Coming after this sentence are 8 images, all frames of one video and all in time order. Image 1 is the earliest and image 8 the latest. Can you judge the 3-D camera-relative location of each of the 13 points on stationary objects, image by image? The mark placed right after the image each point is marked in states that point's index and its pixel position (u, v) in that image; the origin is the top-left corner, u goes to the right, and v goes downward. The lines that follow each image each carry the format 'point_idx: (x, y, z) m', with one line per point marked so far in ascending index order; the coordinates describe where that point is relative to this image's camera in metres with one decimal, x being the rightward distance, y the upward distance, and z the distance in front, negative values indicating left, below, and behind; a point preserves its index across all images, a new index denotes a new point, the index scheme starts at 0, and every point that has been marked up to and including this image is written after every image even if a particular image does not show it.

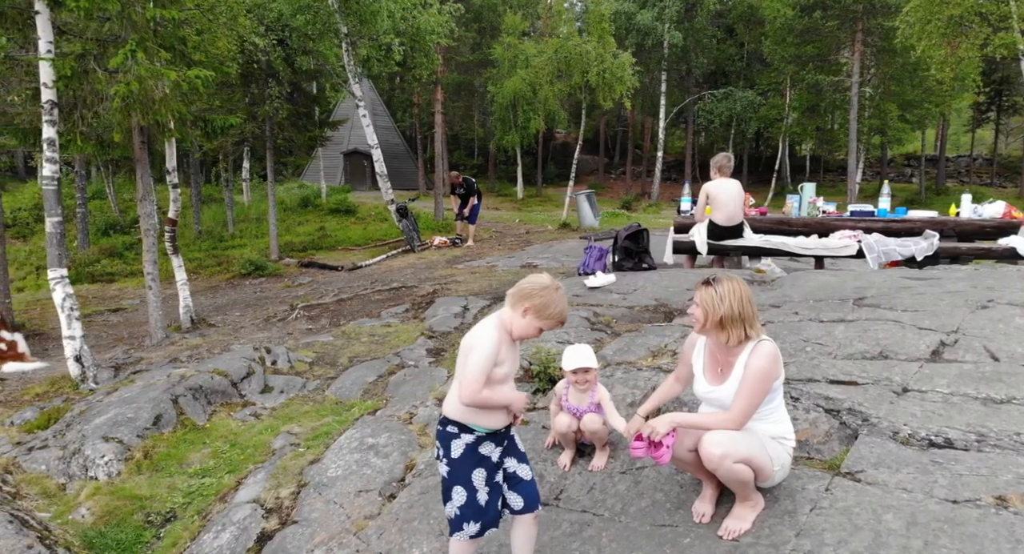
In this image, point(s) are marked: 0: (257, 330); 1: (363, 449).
0: (-3.5, -0.7, +9.6) m
1: (-1.0, -1.1, +4.7) m
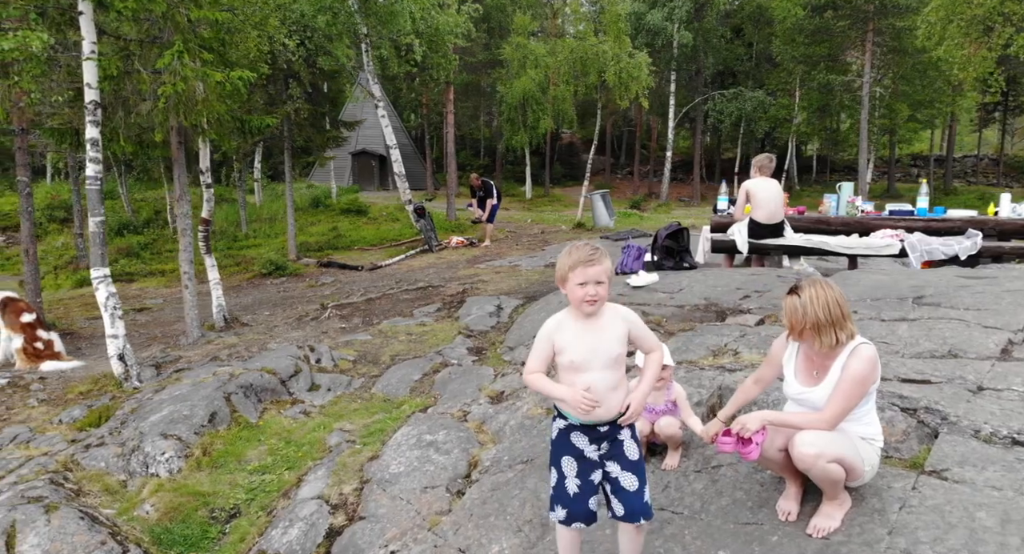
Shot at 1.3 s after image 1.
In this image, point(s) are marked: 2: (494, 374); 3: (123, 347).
0: (-3.0, -0.7, +9.7) m
1: (-0.6, -1.1, +4.7) m
2: (-0.1, -0.8, +5.9) m
3: (-4.1, -0.7, +7.4) m
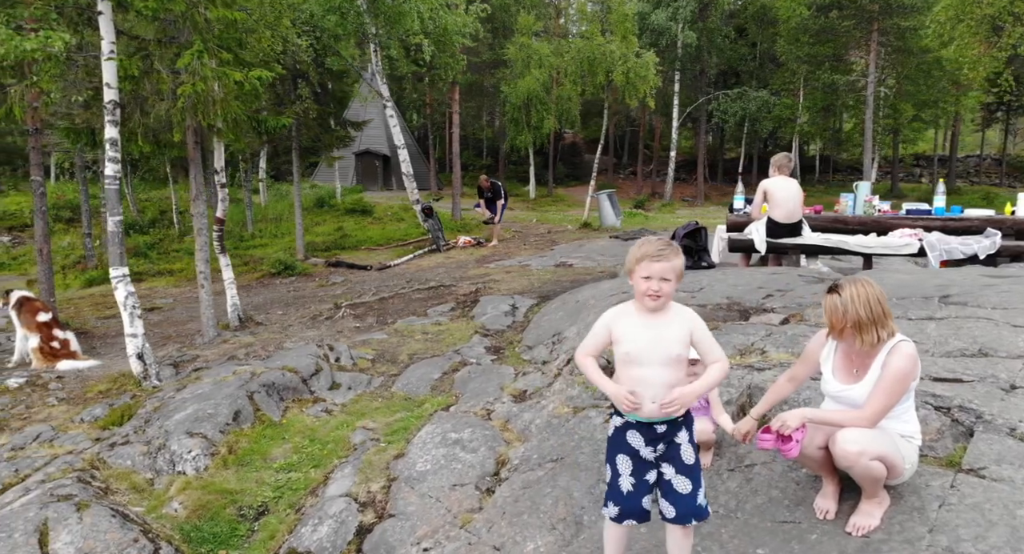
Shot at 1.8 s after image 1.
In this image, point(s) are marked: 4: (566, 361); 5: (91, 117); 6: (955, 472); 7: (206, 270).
0: (-2.8, -0.7, +9.7) m
1: (-0.4, -1.1, +4.7) m
2: (0.0, -0.8, +5.9) m
3: (-3.9, -0.7, +7.5) m
4: (+0.4, -0.7, +5.5) m
5: (-5.4, +2.1, +9.0) m
6: (+2.0, -0.9, +3.2) m
7: (-4.1, +0.1, +9.4) m
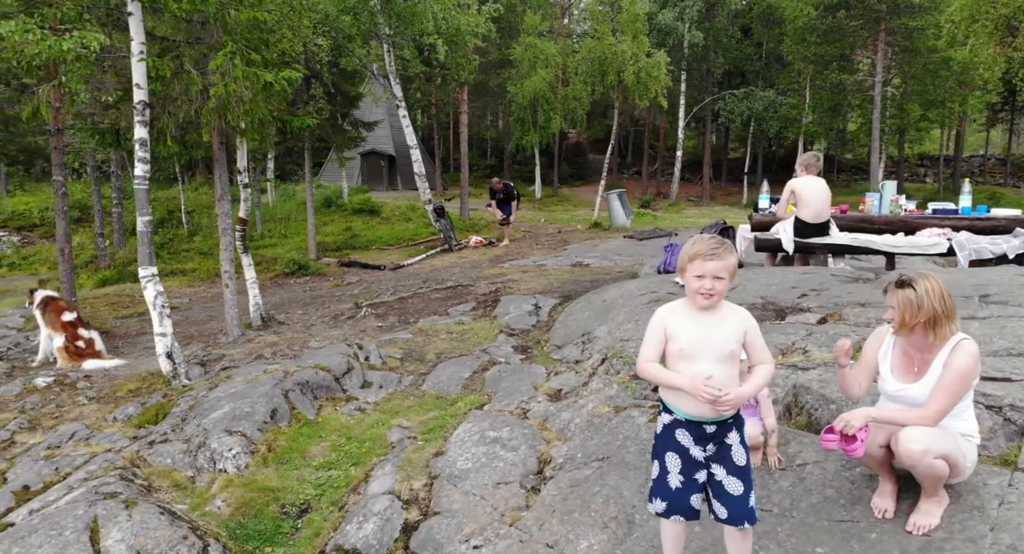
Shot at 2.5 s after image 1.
0: (-2.5, -0.7, +9.7) m
1: (-0.2, -1.1, +4.7) m
2: (+0.3, -0.8, +5.9) m
3: (-3.6, -0.7, +7.5) m
4: (+0.7, -0.6, +5.5) m
5: (-5.1, +2.1, +9.1) m
6: (+2.2, -0.9, +3.2) m
7: (-3.8, +0.1, +9.5) m
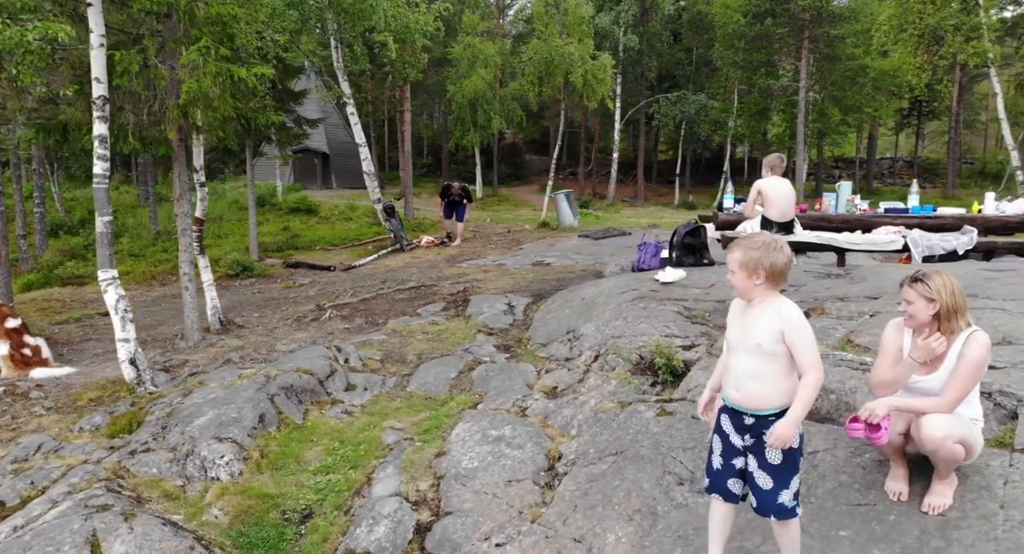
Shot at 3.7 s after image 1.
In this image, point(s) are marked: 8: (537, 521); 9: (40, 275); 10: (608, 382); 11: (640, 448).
0: (-2.9, -0.7, +9.5) m
1: (-0.1, -1.1, +4.7) m
2: (+0.2, -0.8, +6.0) m
3: (-3.9, -0.8, +7.2) m
4: (+0.7, -0.6, +5.6) m
5: (-5.5, +2.0, +8.7) m
6: (+2.4, -0.8, +3.4) m
7: (-4.2, +0.1, +9.1) m
8: (+0.1, -1.3, +3.7) m
9: (-12.1, +0.1, +18.1) m
10: (+0.7, -0.7, +5.0) m
11: (+0.7, -1.0, +4.0) m
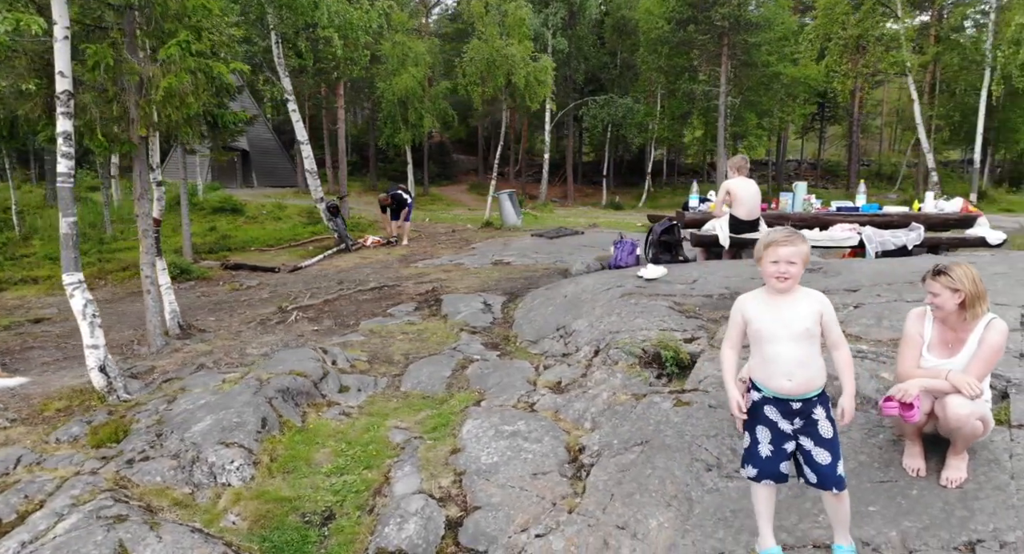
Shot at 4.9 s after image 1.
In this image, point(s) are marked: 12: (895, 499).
0: (-3.3, -0.7, +9.3) m
1: (0.0, -1.1, +4.8) m
2: (+0.2, -0.8, +6.1) m
3: (-4.0, -0.8, +6.9) m
4: (+0.7, -0.6, +5.7) m
5: (-5.8, +2.0, +8.2) m
6: (+2.6, -0.8, +3.7) m
7: (-4.5, 0.0, +8.8) m
8: (+0.3, -1.3, +3.8) m
9: (-13.2, -0.1, +17.0) m
10: (+0.8, -0.7, +5.1) m
11: (+0.9, -0.9, +4.1) m
12: (+1.8, -1.1, +3.4) m
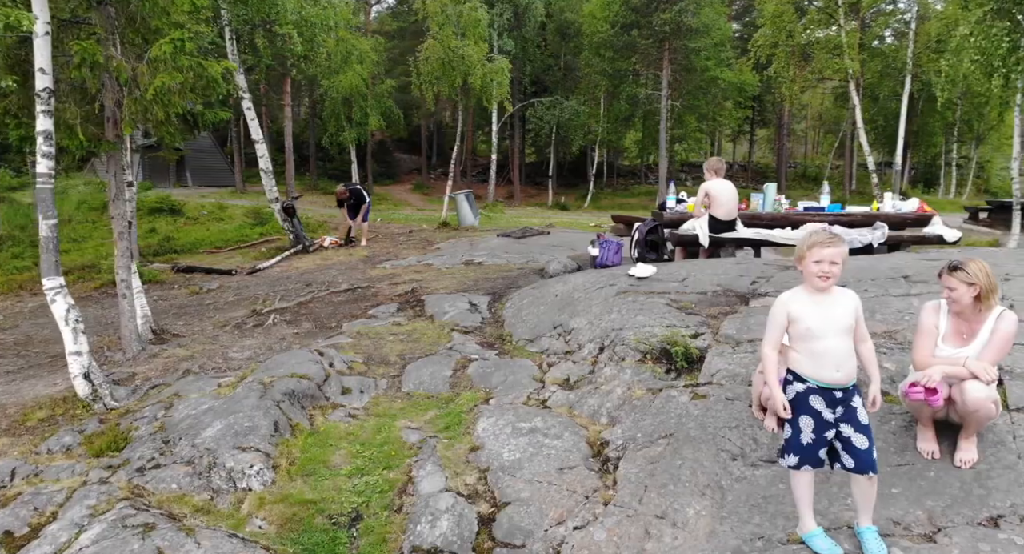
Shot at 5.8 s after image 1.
0: (-3.5, -0.8, +9.1) m
1: (+0.1, -1.1, +4.9) m
2: (+0.2, -0.8, +6.2) m
3: (-4.0, -0.8, +6.7) m
4: (+0.7, -0.6, +5.8) m
5: (-5.9, +1.9, +7.8) m
6: (+2.8, -0.8, +4.0) m
7: (-4.7, 0.0, +8.5) m
8: (+0.5, -1.3, +3.9) m
9: (-14.0, -0.2, +16.0) m
10: (+0.9, -0.7, +5.2) m
11: (+1.1, -0.9, +4.3) m
12: (+2.1, -1.0, +3.6) m
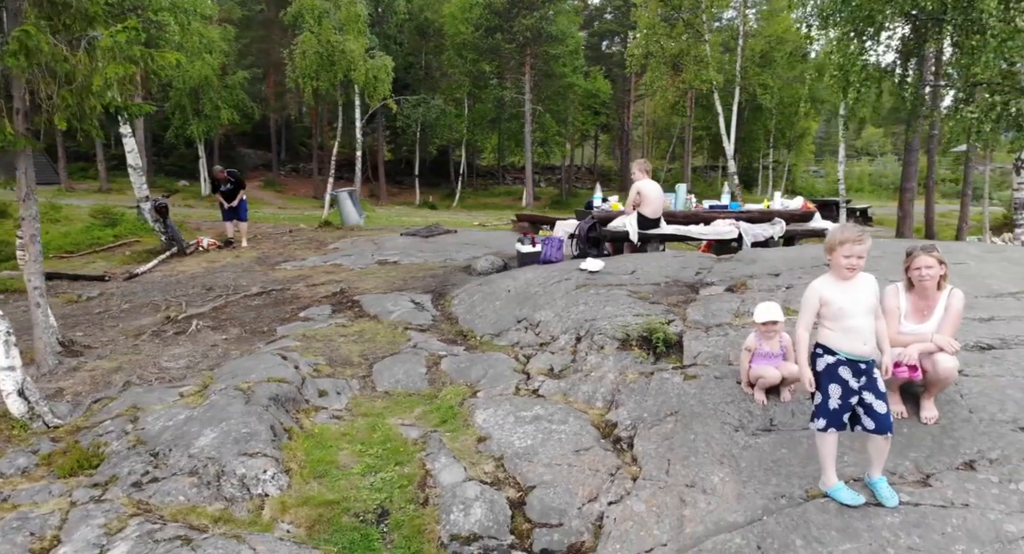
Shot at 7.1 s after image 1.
0: (-4.2, -0.8, +8.6) m
1: (+0.1, -1.1, +5.1) m
2: (0.0, -0.7, +6.4) m
3: (-4.2, -0.9, +6.1) m
4: (+0.5, -0.6, +6.2) m
5: (-6.4, +1.8, +6.8) m
6: (+3.0, -0.7, +4.8) m
7: (-5.3, -0.1, +7.8) m
8: (+0.8, -1.2, +4.3) m
9: (-15.9, -0.5, +13.4) m
10: (+0.8, -0.7, +5.6) m
11: (+1.2, -0.9, +4.7) m
12: (+2.3, -1.0, +4.3) m
